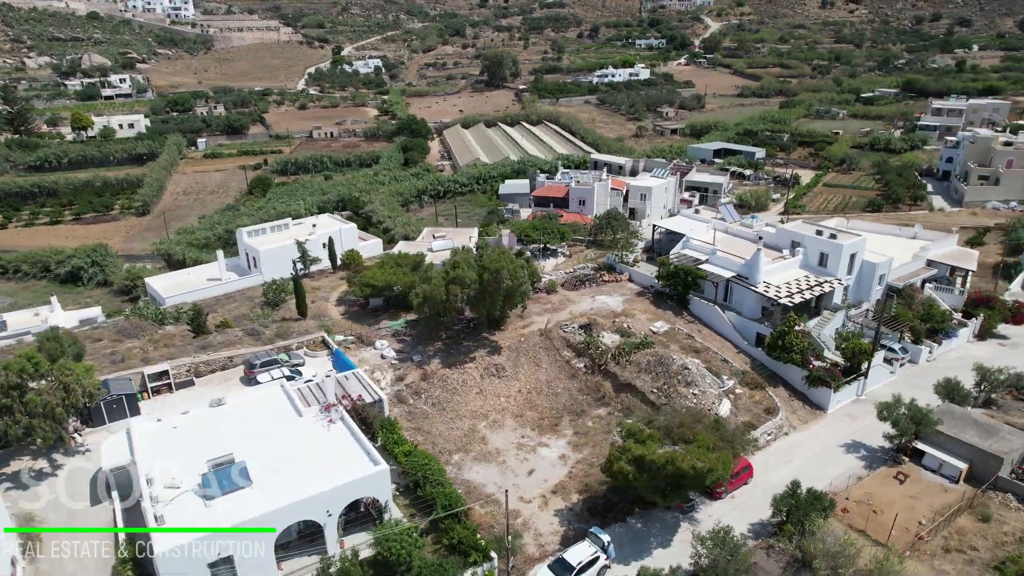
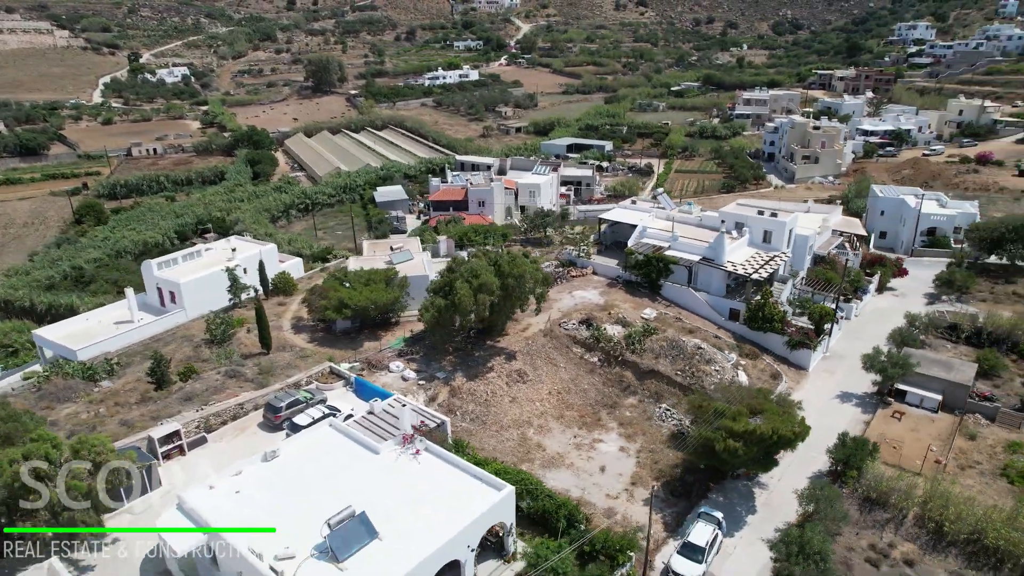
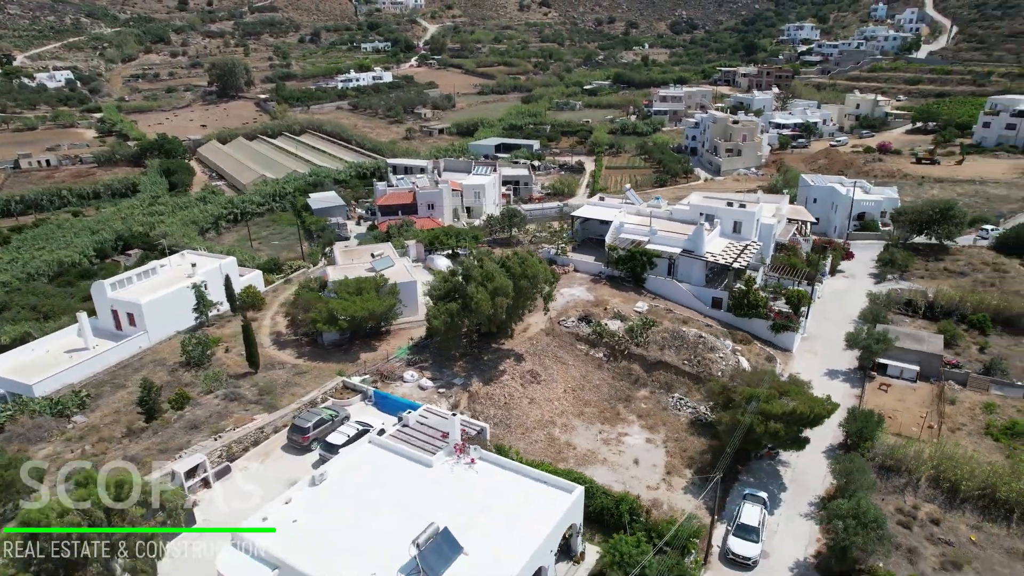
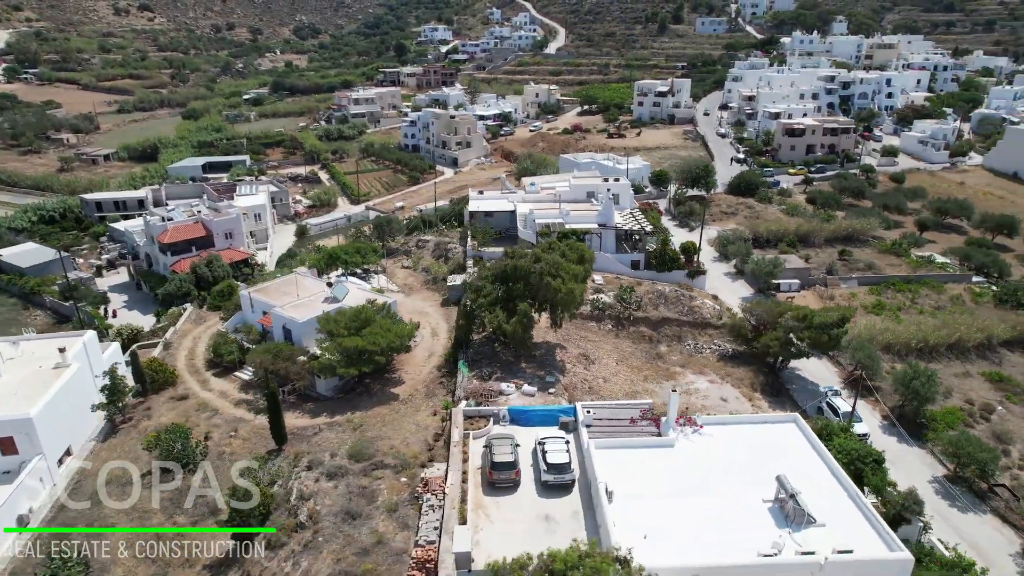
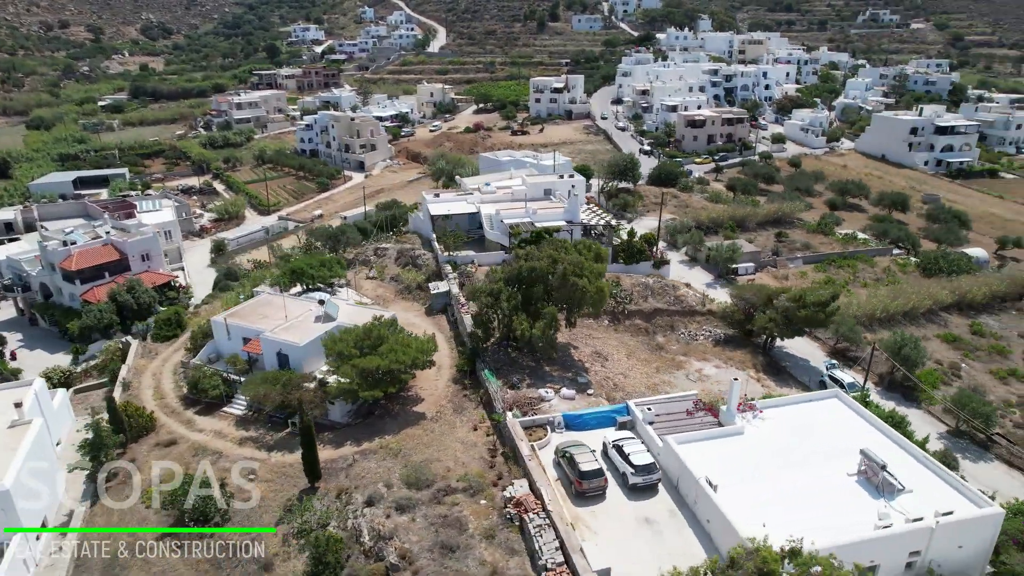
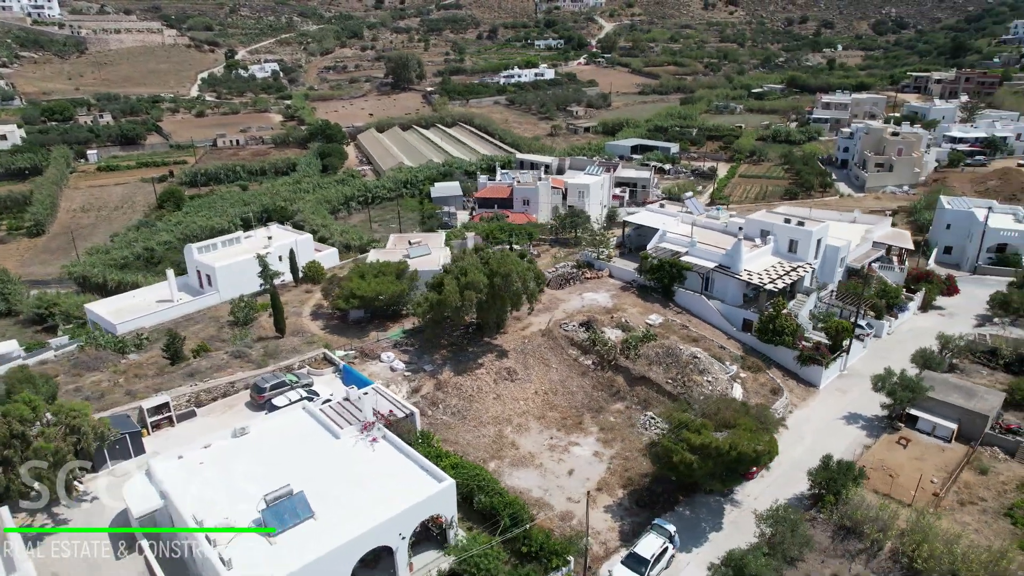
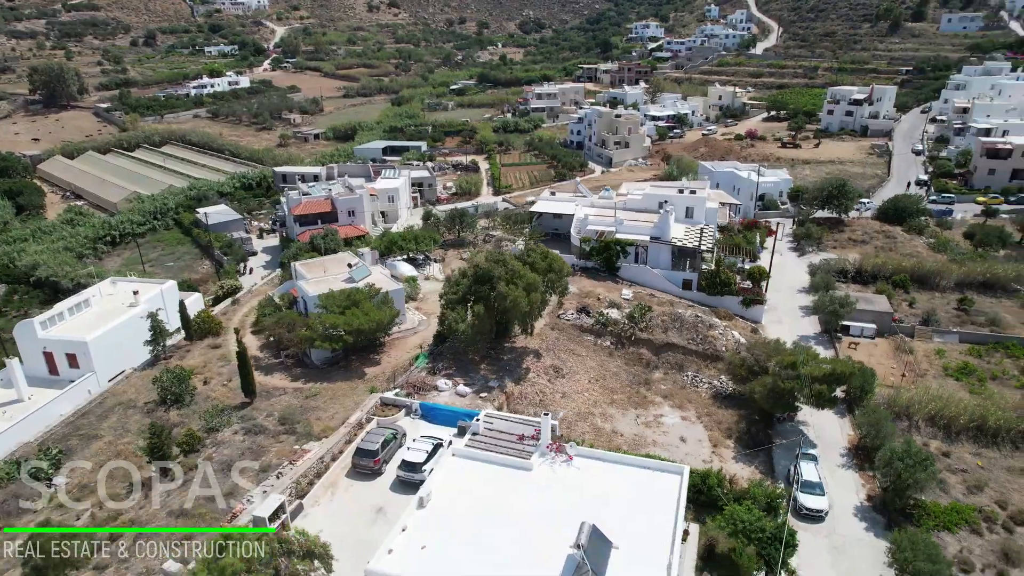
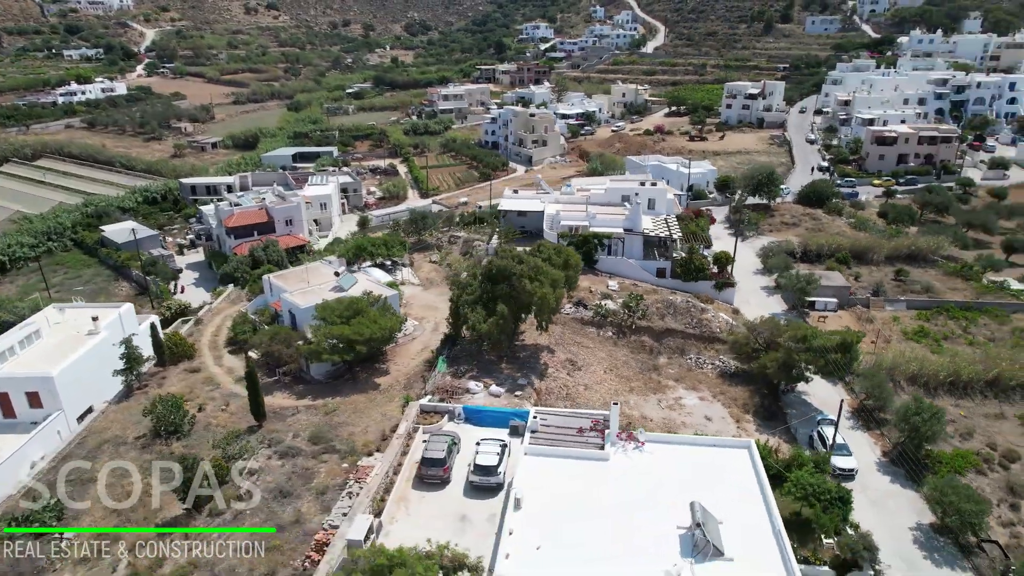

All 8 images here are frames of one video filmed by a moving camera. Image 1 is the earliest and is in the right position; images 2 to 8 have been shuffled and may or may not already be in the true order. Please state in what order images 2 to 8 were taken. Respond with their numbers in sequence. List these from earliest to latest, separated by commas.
6, 2, 3, 7, 8, 4, 5
